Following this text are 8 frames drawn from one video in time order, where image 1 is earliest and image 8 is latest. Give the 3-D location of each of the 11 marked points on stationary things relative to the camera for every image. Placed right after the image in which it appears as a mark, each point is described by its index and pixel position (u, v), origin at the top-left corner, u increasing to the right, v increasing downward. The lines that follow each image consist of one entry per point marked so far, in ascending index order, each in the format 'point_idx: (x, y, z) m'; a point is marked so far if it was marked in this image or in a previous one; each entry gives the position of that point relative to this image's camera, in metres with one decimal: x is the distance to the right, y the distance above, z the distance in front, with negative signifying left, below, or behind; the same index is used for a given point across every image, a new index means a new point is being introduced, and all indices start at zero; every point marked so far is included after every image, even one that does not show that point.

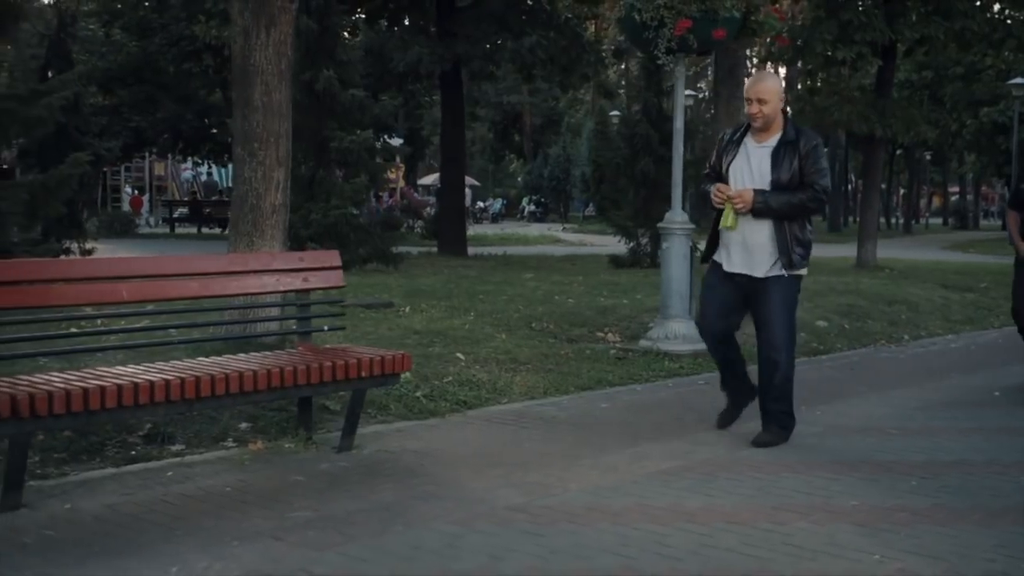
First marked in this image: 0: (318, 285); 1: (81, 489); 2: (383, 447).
0: (-0.9, 0.0, +6.9) m
1: (-1.6, -0.8, +5.7) m
2: (-0.6, -0.7, +6.7) m
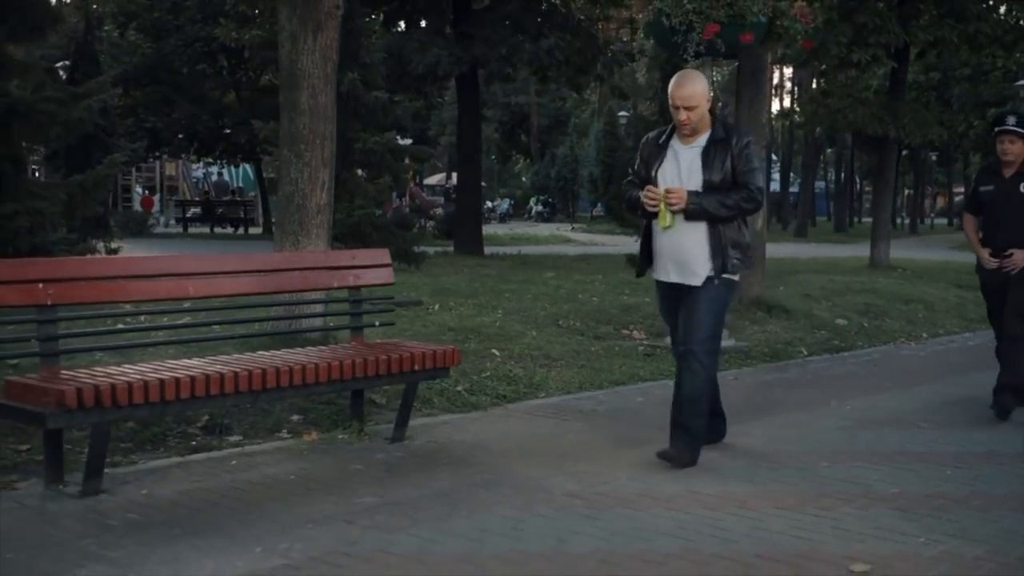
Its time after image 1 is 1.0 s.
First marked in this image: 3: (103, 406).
0: (-0.7, 0.0, +7.2) m
1: (-1.4, -0.8, +5.9) m
2: (-0.4, -0.7, +6.9) m
3: (-1.5, -0.4, +5.5) m
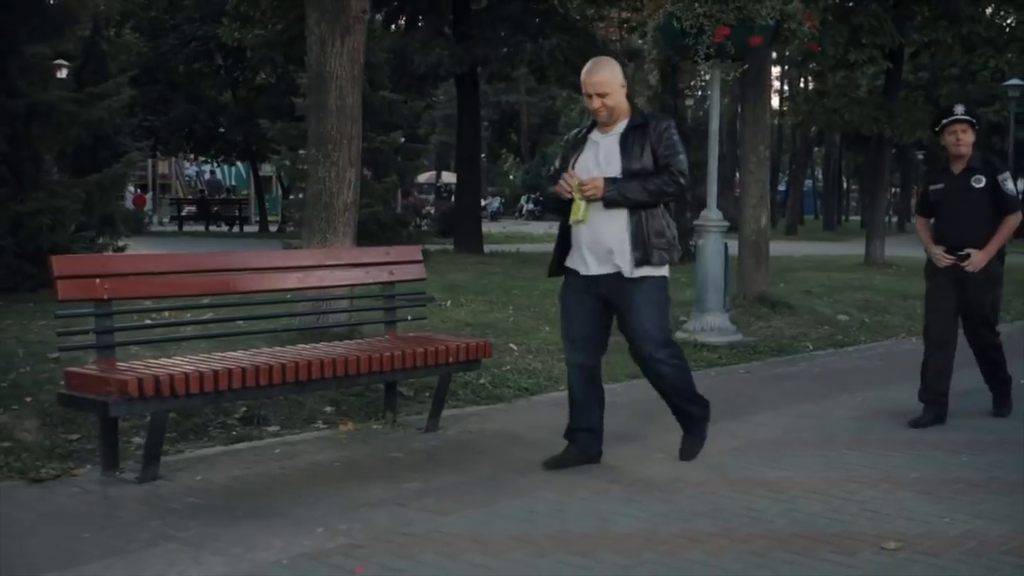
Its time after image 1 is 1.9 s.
0: (-0.5, +0.1, +7.4) m
1: (-1.3, -0.7, +6.2) m
2: (-0.2, -0.7, +7.2) m
3: (-1.3, -0.4, +5.7) m
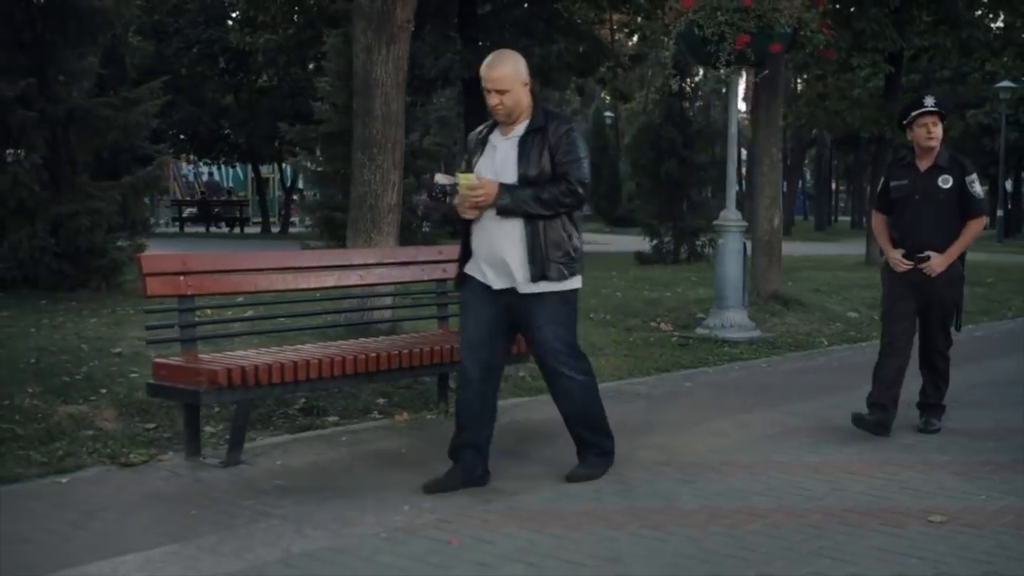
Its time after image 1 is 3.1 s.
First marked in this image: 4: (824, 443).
0: (-0.3, +0.1, +7.8) m
1: (-1.0, -0.7, +6.6) m
2: (0.0, -0.7, +7.6) m
3: (-1.1, -0.4, +6.1) m
4: (+1.5, -0.7, +6.9) m
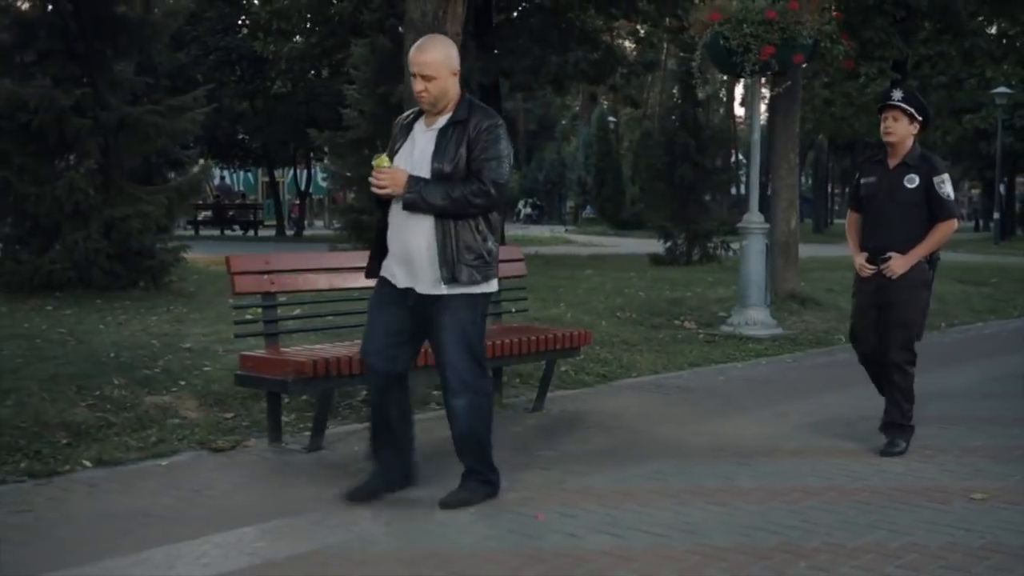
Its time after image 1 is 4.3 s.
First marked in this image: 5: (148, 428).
0: (0.0, +0.1, +8.3) m
1: (-0.7, -0.7, +7.1) m
2: (+0.3, -0.7, +8.1) m
3: (-0.8, -0.4, +6.6) m
4: (+1.7, -0.7, +7.4) m
5: (-1.7, -0.7, +7.1) m
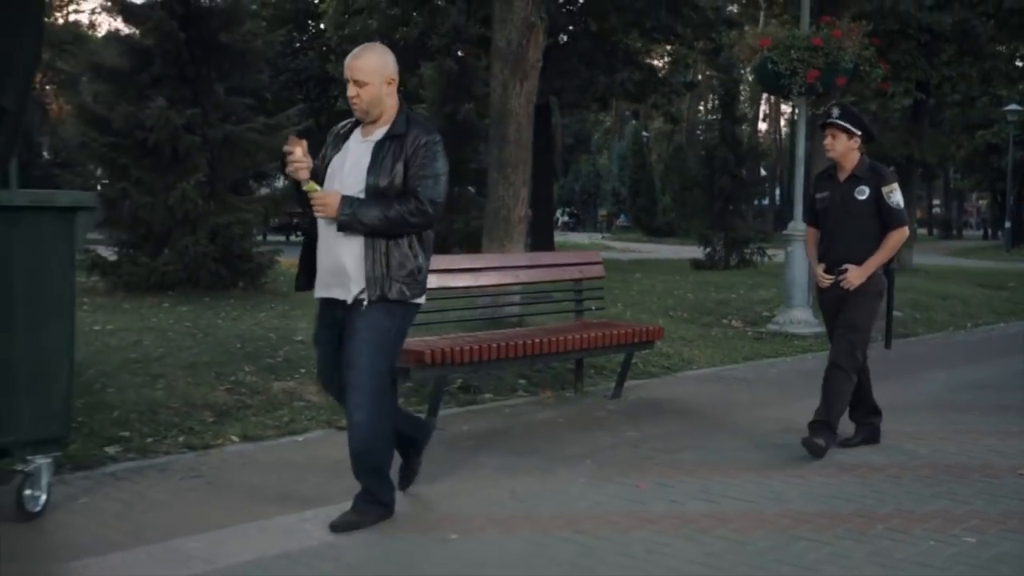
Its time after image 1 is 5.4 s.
0: (+0.5, +0.1, +9.3) m
1: (-0.3, -0.7, +8.0) m
2: (+0.8, -0.7, +9.1) m
3: (-0.3, -0.4, +7.6) m
4: (+2.2, -0.7, +8.4) m
5: (-1.3, -0.7, +8.1) m
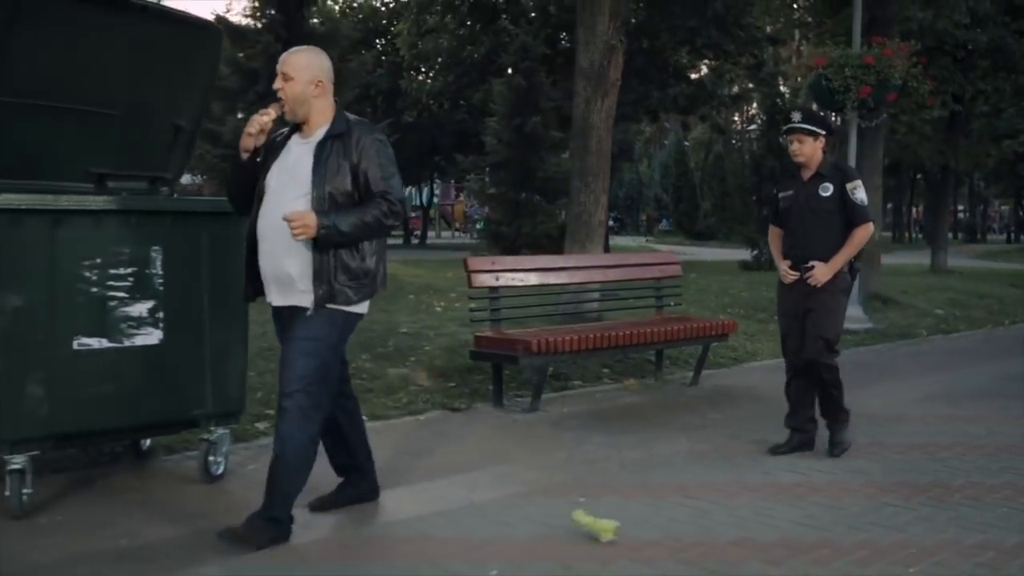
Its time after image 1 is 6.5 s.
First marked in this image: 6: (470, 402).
0: (+1.0, +0.1, +10.2) m
1: (+0.3, -0.7, +9.0) m
2: (+1.4, -0.6, +10.0) m
3: (+0.2, -0.4, +8.6) m
4: (+2.8, -0.7, +9.4) m
5: (-0.7, -0.6, +9.1) m
6: (-0.2, -0.7, +9.0) m
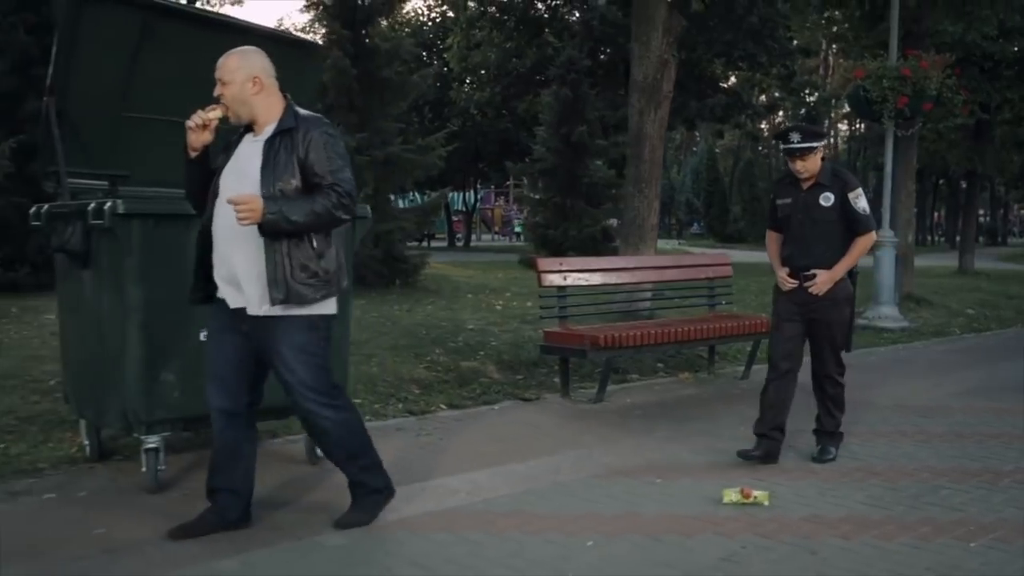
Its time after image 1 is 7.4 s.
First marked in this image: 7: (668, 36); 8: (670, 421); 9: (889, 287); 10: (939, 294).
0: (+1.5, +0.1, +10.9) m
1: (+0.7, -0.7, +9.7) m
2: (+1.8, -0.6, +10.7) m
3: (+0.7, -0.4, +9.2) m
4: (+3.2, -0.7, +10.0) m
5: (-0.3, -0.6, +9.8) m
6: (+0.2, -0.7, +9.6) m
7: (+1.3, +2.2, +12.8) m
8: (+0.9, -0.7, +9.1) m
9: (+3.5, 0.0, +14.2) m
10: (+4.8, -0.1, +17.2) m
